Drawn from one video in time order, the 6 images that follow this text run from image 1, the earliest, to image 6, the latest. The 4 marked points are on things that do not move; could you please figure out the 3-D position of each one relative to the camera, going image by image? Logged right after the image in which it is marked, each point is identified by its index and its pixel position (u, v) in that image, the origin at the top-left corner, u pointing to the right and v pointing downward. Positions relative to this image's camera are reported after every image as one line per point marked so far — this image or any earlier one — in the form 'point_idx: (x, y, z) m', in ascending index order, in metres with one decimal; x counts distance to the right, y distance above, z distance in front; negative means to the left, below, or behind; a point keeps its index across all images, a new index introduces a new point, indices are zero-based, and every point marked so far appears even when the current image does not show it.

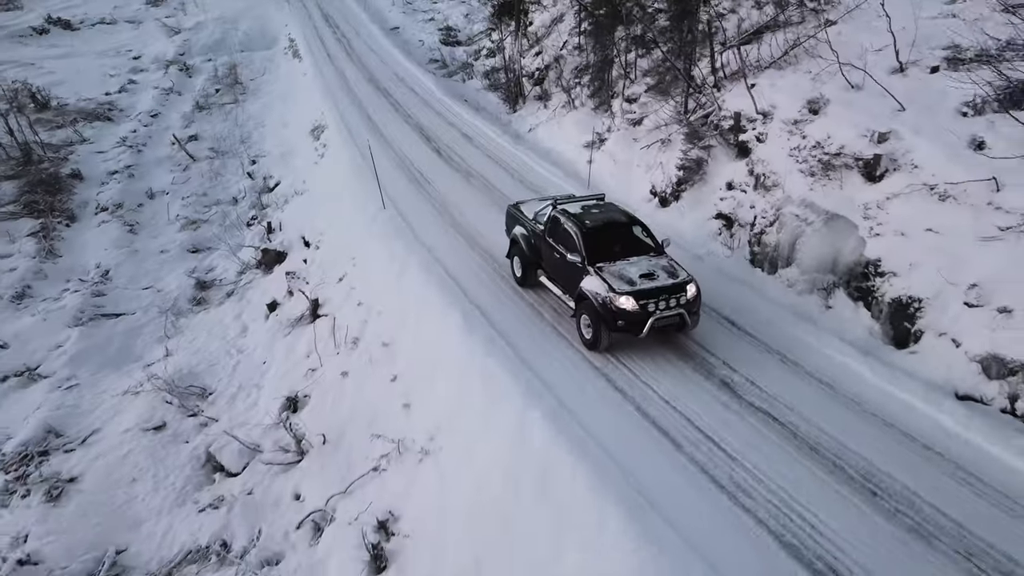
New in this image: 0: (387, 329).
0: (-1.6, -0.5, +7.2) m
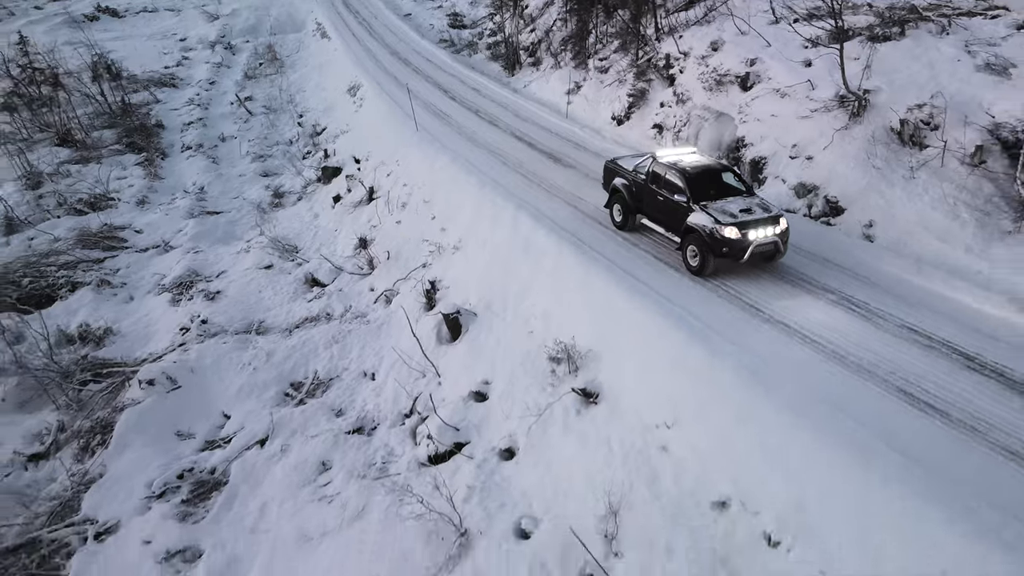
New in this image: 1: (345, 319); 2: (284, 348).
0: (-1.7, +1.8, +10.9) m
1: (-2.8, -0.5, +9.4) m
2: (-3.6, -1.0, +9.0) m
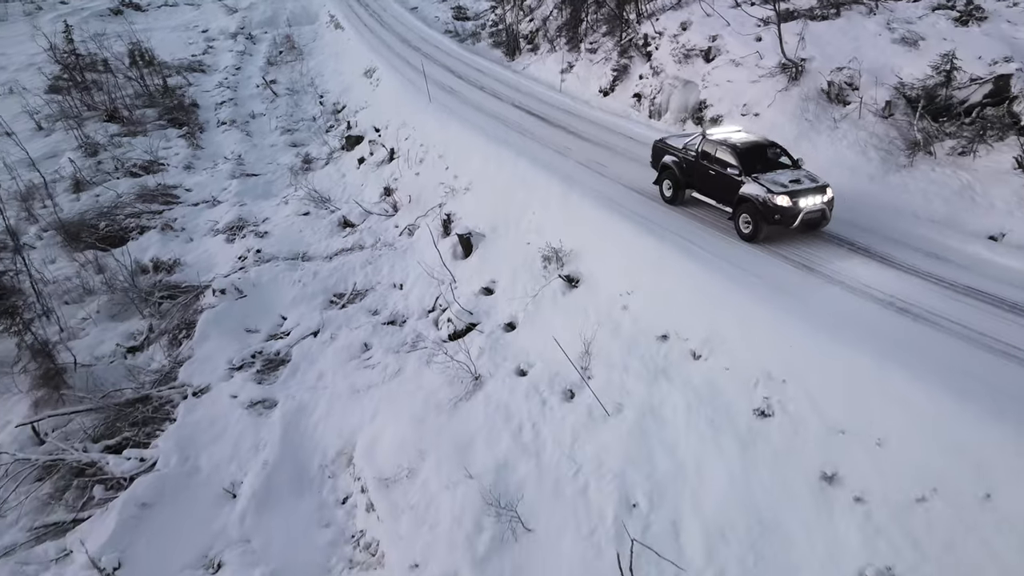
0: (-1.6, +3.1, +12.9) m
1: (-2.8, +0.8, +11.4) m
2: (-3.6, +0.3, +11.1) m
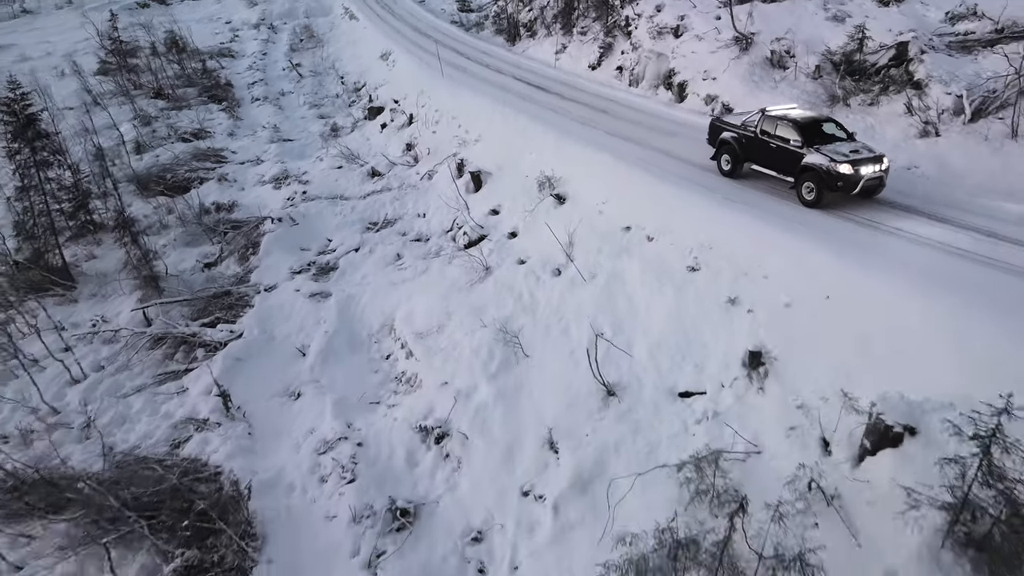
0: (-1.6, +4.7, +15.4) m
1: (-2.7, +2.4, +13.9) m
2: (-3.6, +1.9, +13.5) m
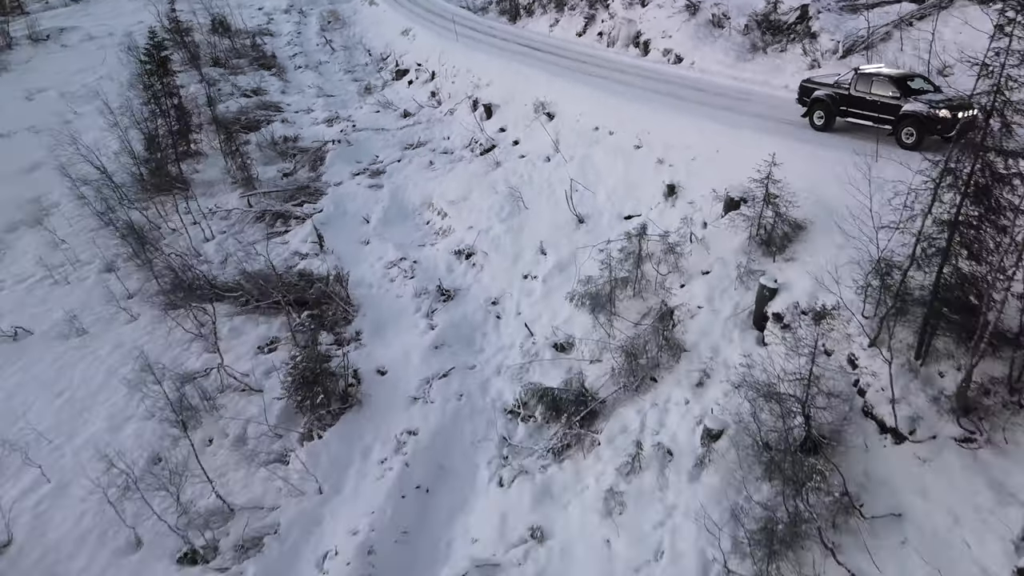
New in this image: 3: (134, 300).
0: (-1.5, +7.5, +19.5) m
1: (-2.6, +5.2, +18.0) m
2: (-3.5, +4.7, +17.7) m
3: (-7.9, -0.3, +12.0) m
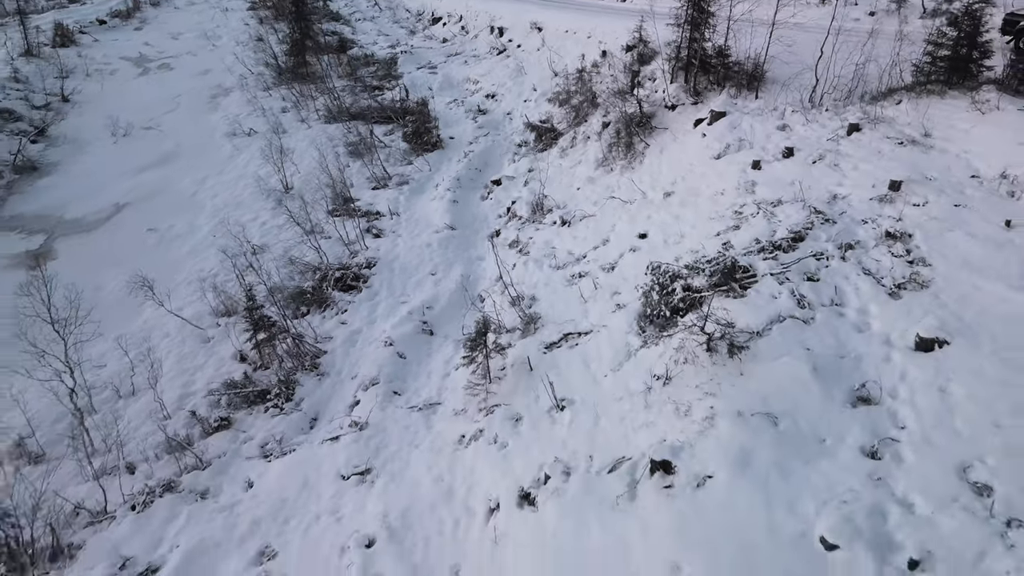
0: (-1.3, +14.2, +29.1) m
1: (-2.4, +11.9, +27.6) m
2: (-3.3, +11.4, +27.3) m
3: (-7.7, +6.3, +21.6) m
